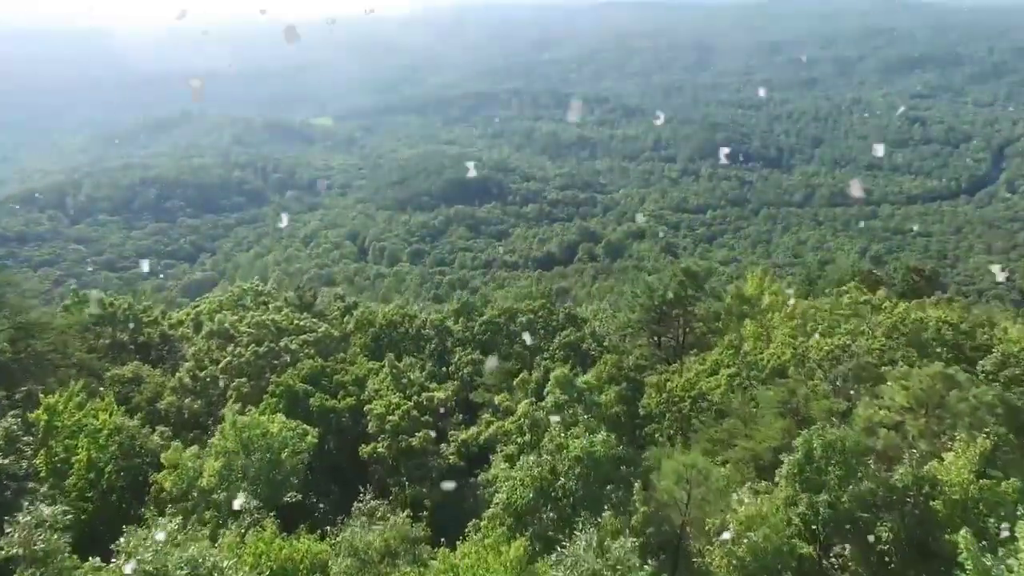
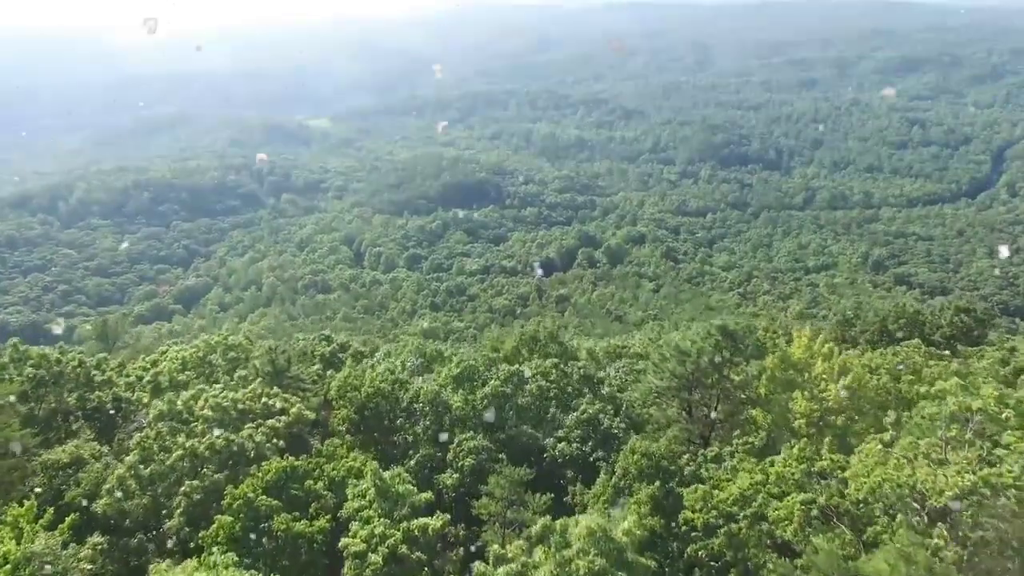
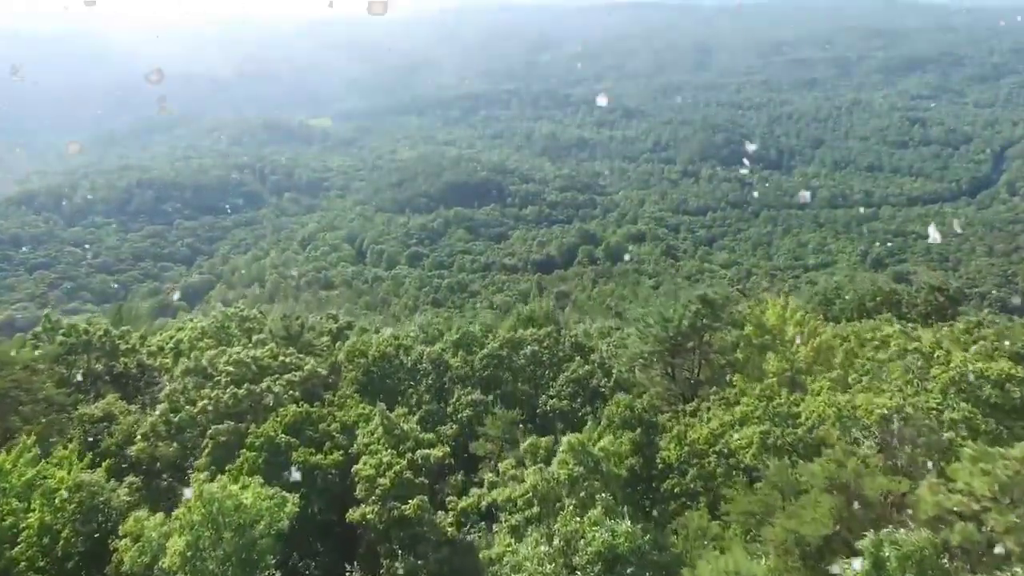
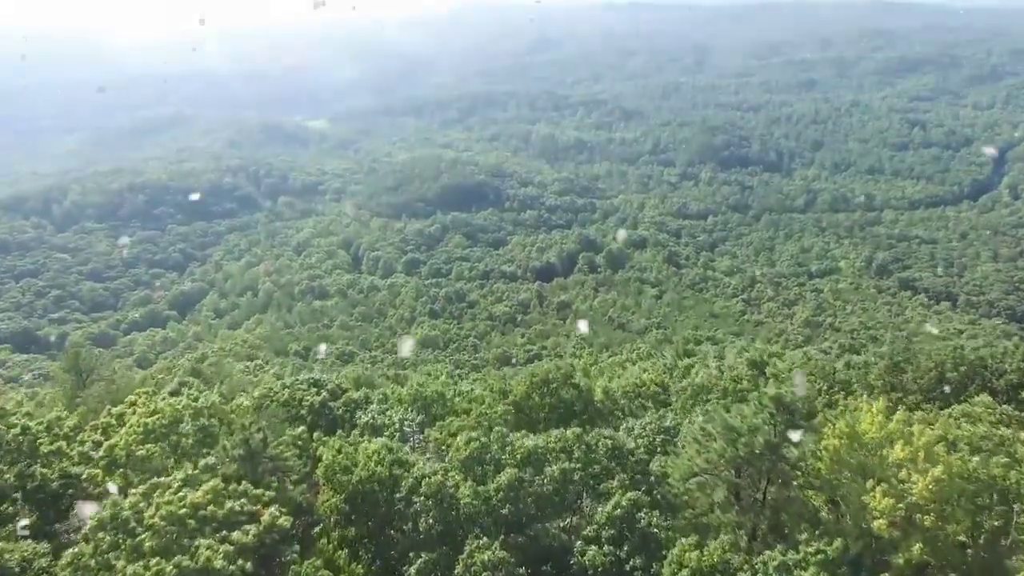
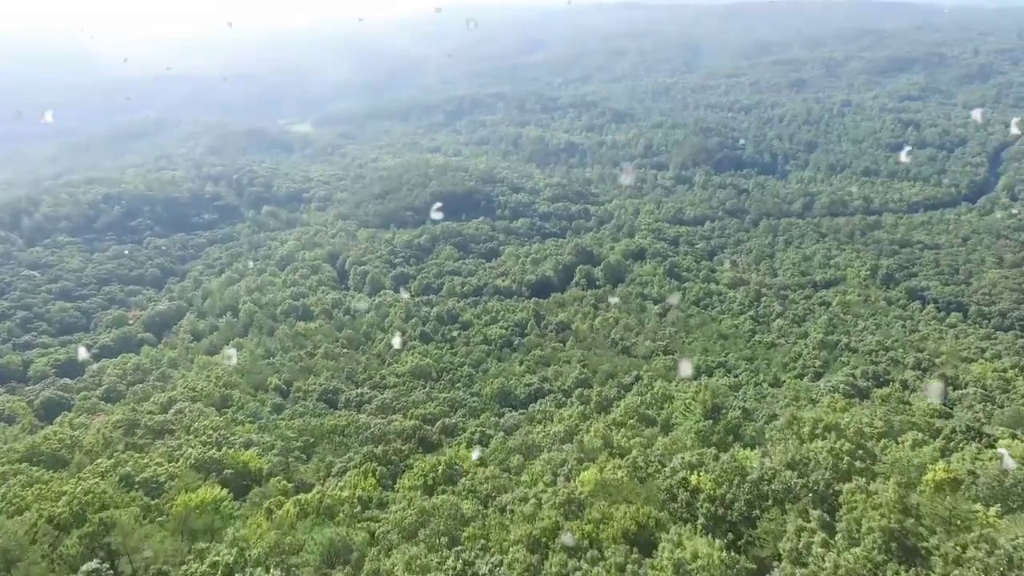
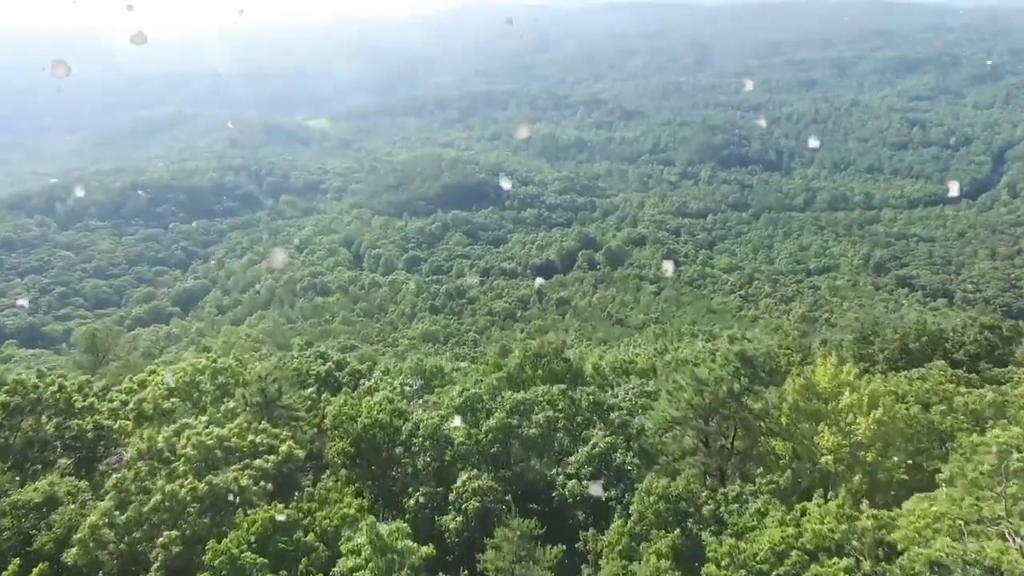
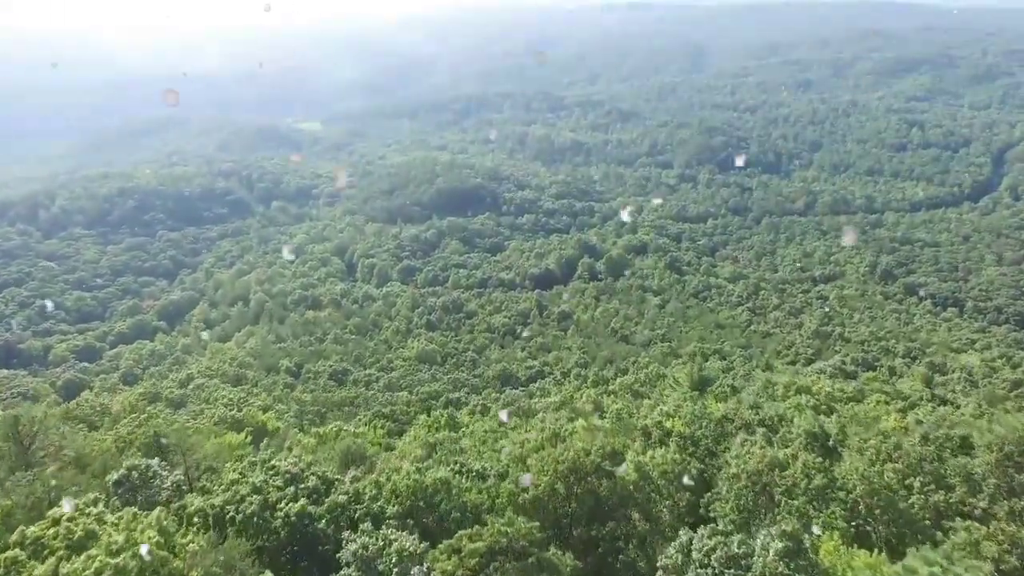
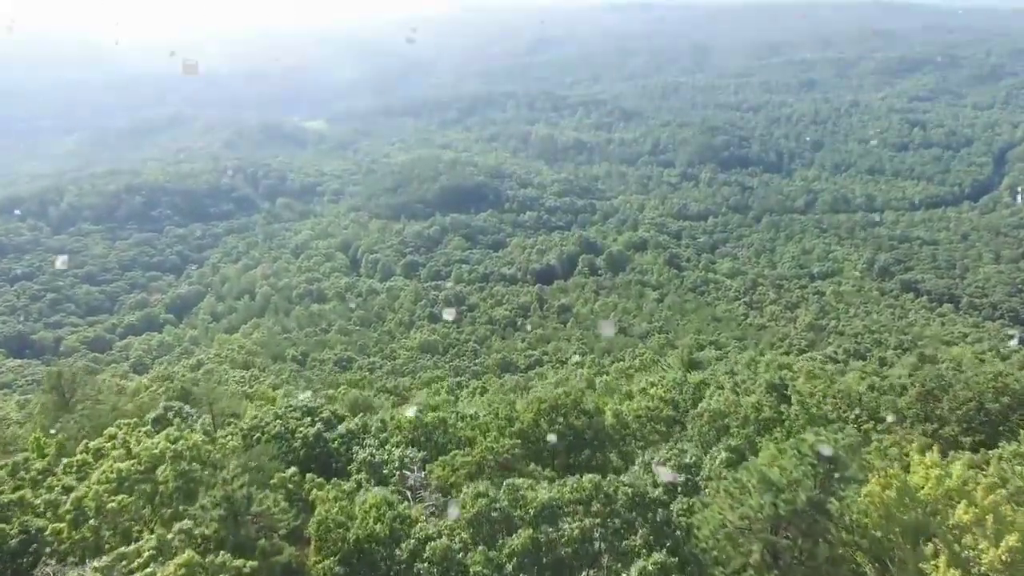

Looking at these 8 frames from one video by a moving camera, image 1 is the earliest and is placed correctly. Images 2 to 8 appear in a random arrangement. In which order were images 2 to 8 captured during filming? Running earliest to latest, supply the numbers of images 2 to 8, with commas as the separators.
3, 2, 6, 4, 8, 7, 5
